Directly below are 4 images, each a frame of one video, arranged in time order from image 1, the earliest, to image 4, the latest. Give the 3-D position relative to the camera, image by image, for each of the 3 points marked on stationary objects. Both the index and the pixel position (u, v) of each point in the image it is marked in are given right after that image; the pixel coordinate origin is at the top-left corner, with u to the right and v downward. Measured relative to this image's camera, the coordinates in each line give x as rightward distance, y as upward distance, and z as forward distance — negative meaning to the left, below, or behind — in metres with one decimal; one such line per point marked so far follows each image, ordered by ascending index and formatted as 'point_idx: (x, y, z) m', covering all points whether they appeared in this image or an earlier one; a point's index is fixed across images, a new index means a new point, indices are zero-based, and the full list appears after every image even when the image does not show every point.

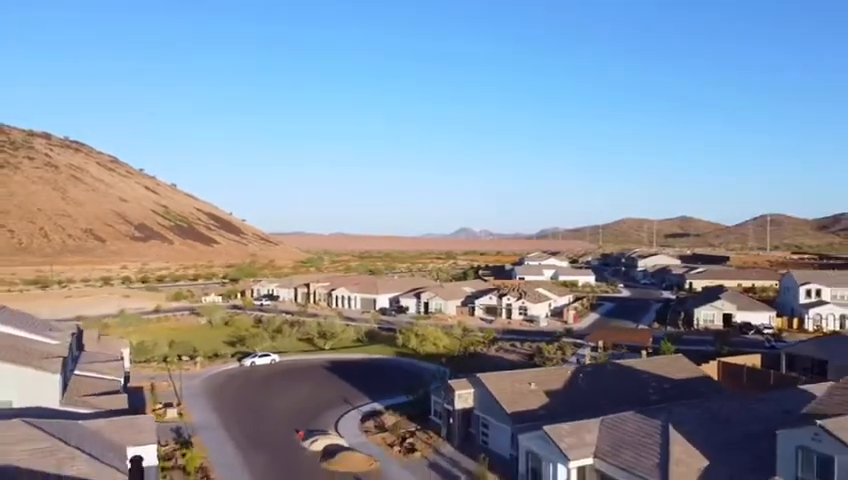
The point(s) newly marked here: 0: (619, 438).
0: (+4.7, -4.8, +19.2) m
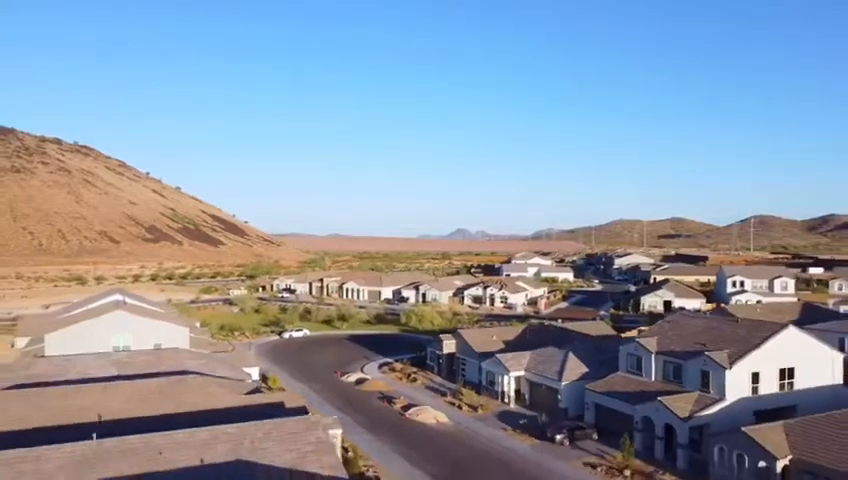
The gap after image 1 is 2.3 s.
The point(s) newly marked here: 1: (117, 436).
0: (+4.7, -4.8, +32.0) m
1: (-7.3, -4.6, +18.8) m
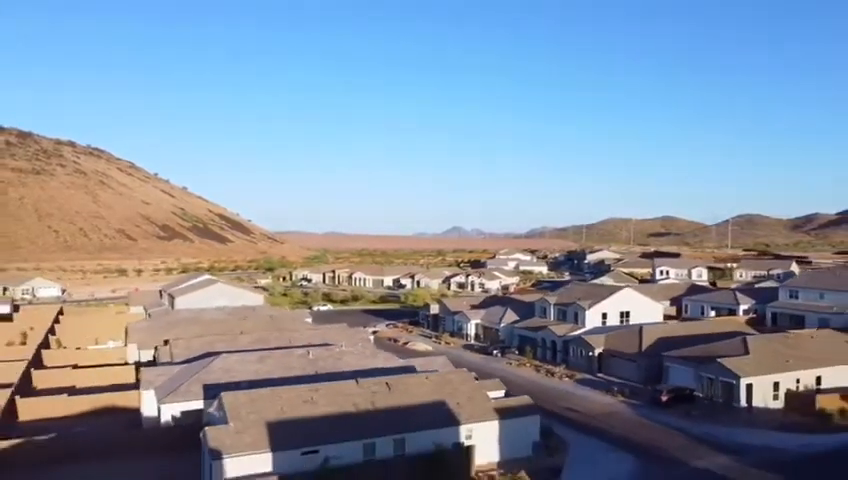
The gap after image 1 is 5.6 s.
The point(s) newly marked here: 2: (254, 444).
0: (+4.2, -4.7, +50.7) m
1: (-7.7, -4.5, +37.4) m
2: (-4.3, -5.2, +19.8) m
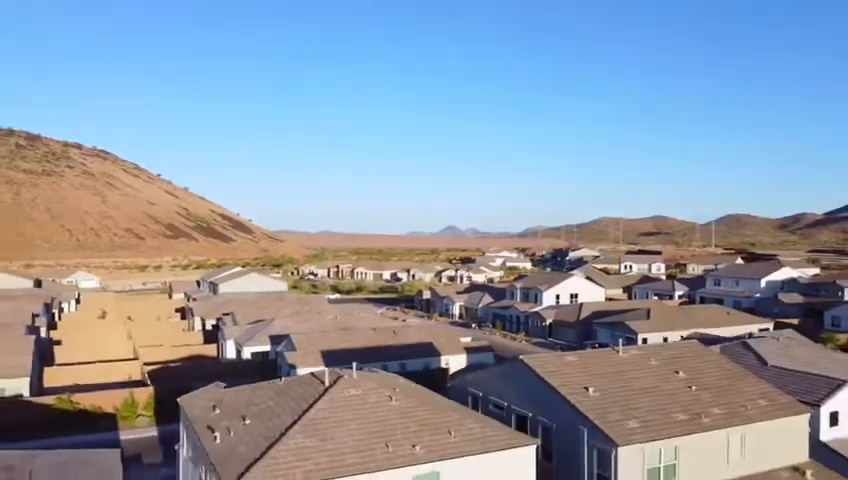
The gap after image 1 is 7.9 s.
0: (+3.8, -4.5, +63.3) m
1: (-8.1, -4.4, +50.0) m
2: (-4.5, -5.1, +32.4) m
